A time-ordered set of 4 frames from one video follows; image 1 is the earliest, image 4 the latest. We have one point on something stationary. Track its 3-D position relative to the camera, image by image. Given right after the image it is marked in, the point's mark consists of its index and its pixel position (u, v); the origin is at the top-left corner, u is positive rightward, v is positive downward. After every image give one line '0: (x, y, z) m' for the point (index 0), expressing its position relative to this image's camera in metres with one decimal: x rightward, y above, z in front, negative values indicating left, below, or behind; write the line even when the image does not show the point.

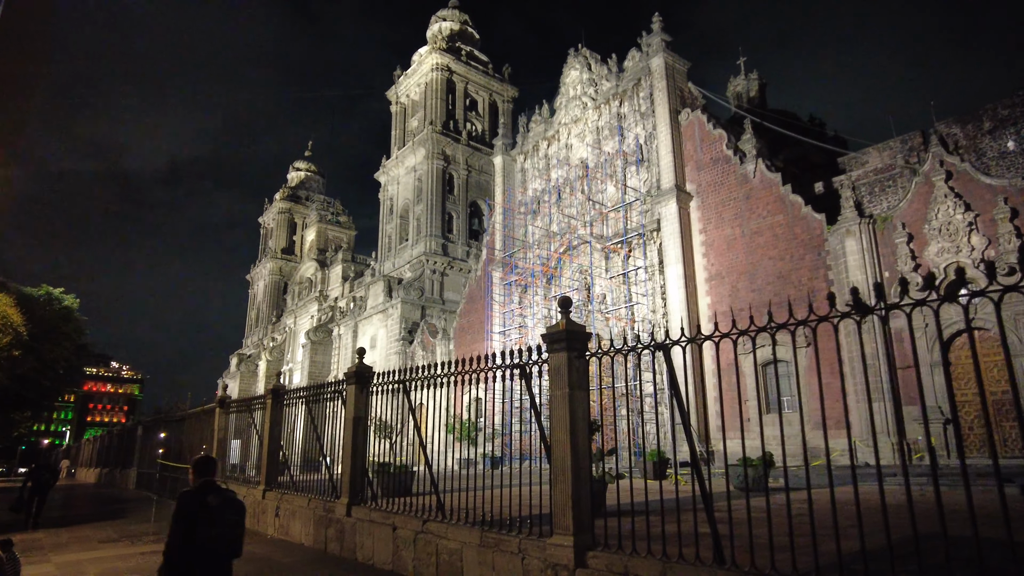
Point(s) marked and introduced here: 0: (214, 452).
0: (-5.4, -2.9, +11.7) m
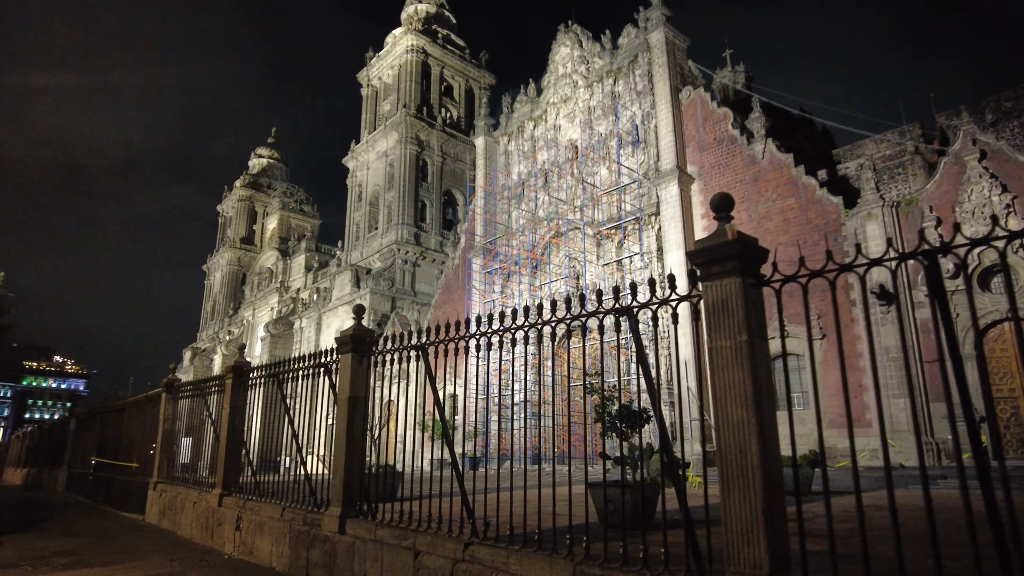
0: (-5.5, -2.4, +9.9) m
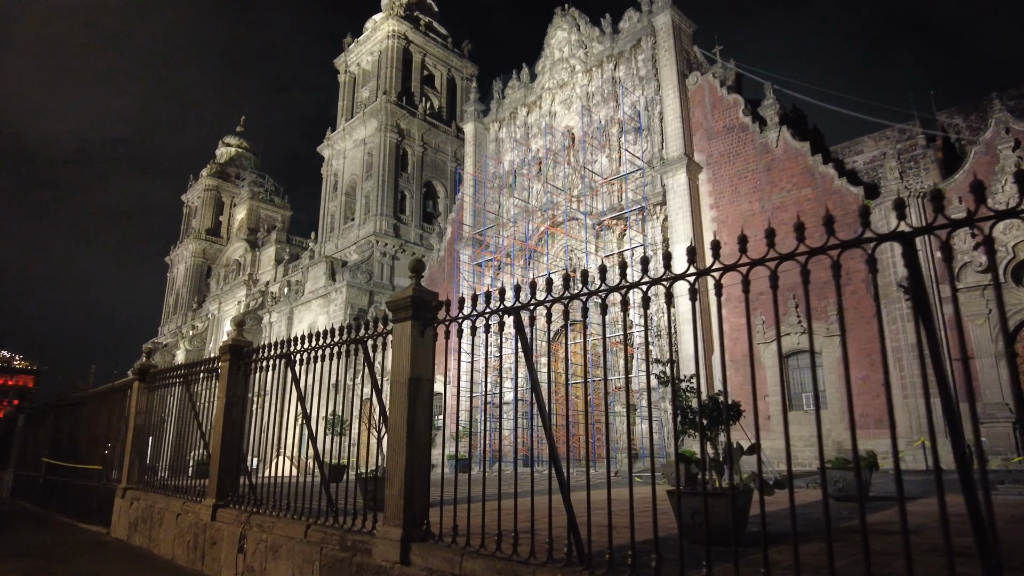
0: (-5.2, -2.1, +8.7) m
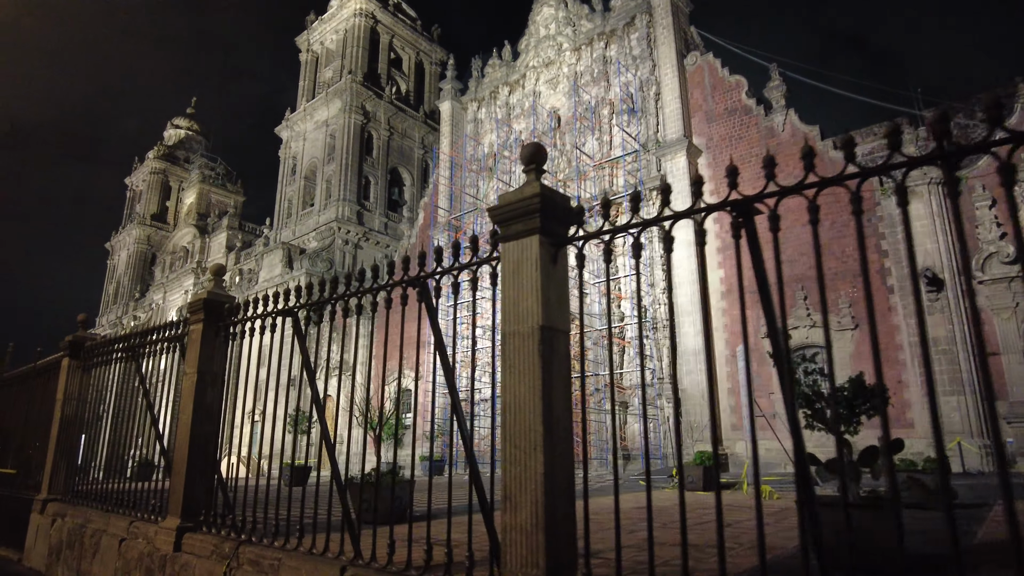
0: (-5.1, -1.7, +7.1) m
